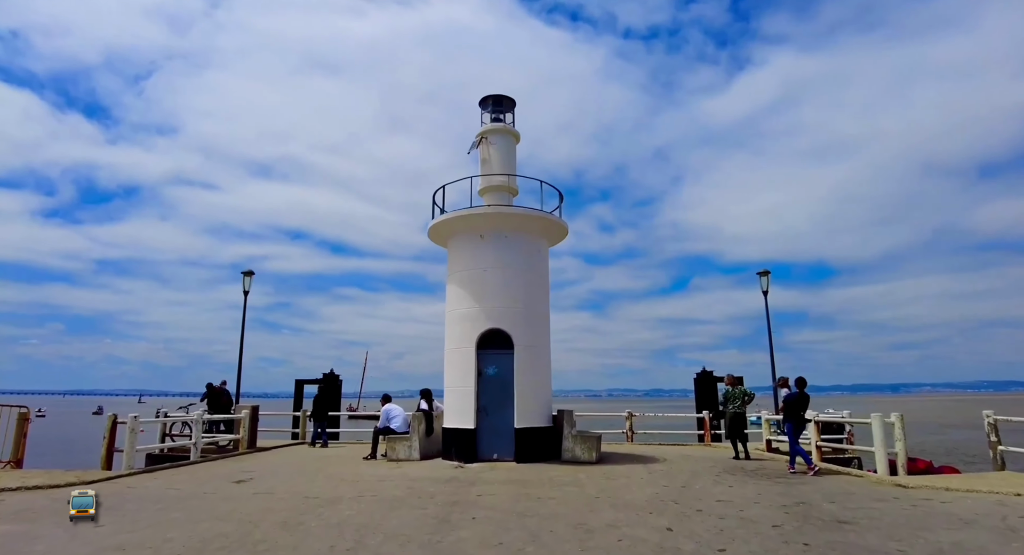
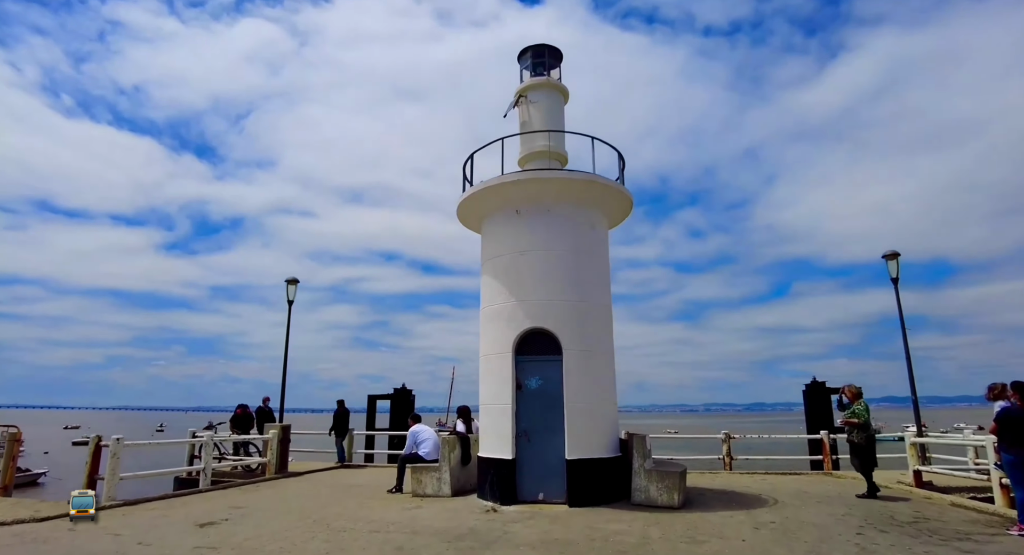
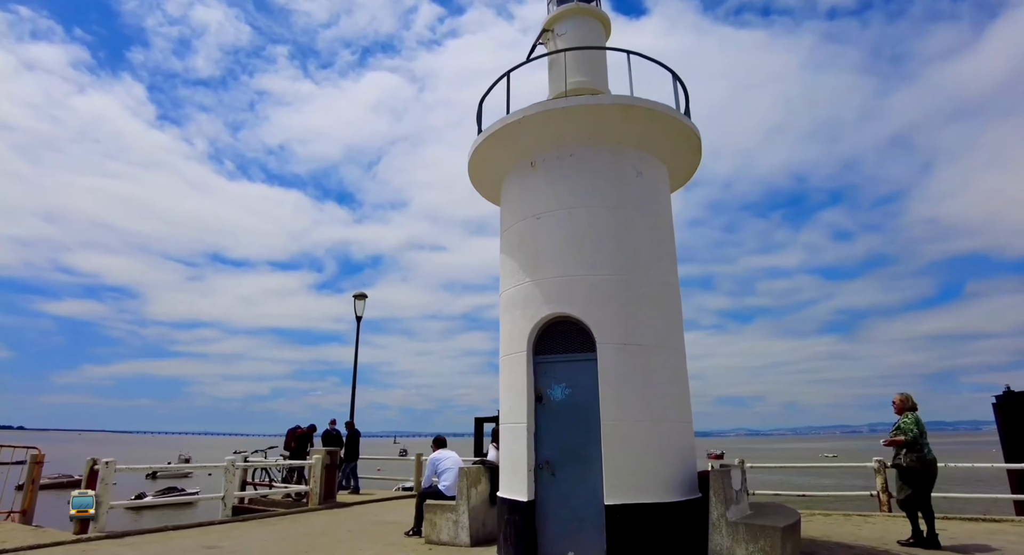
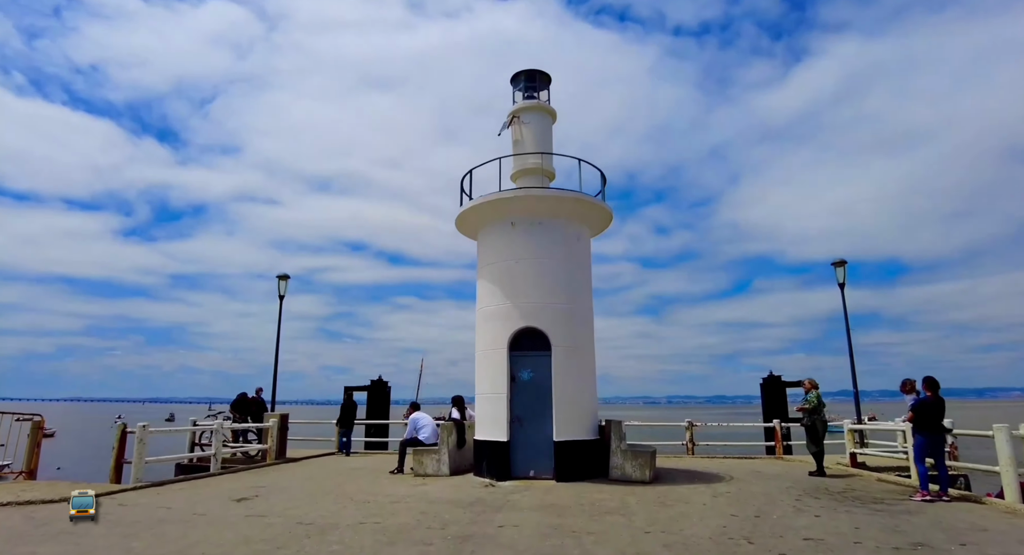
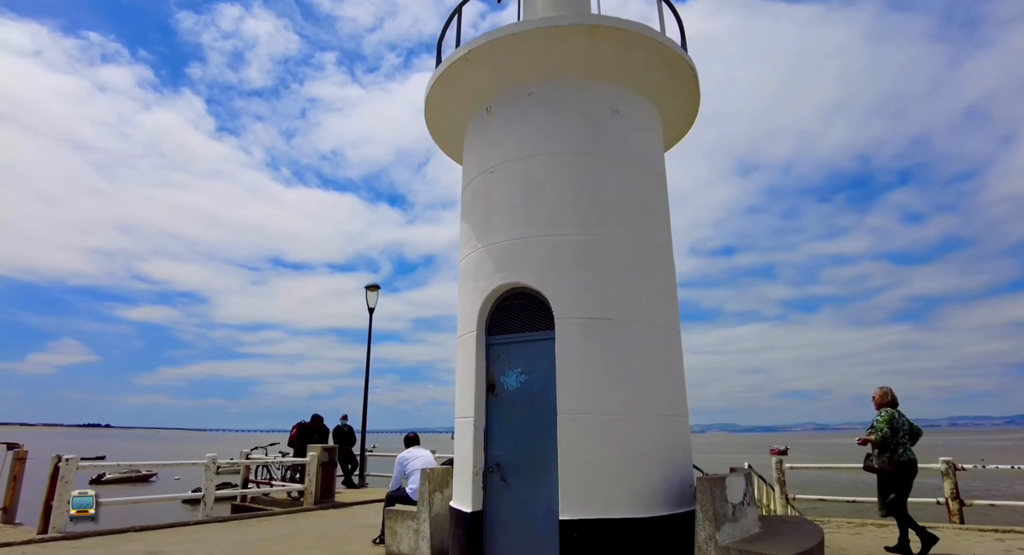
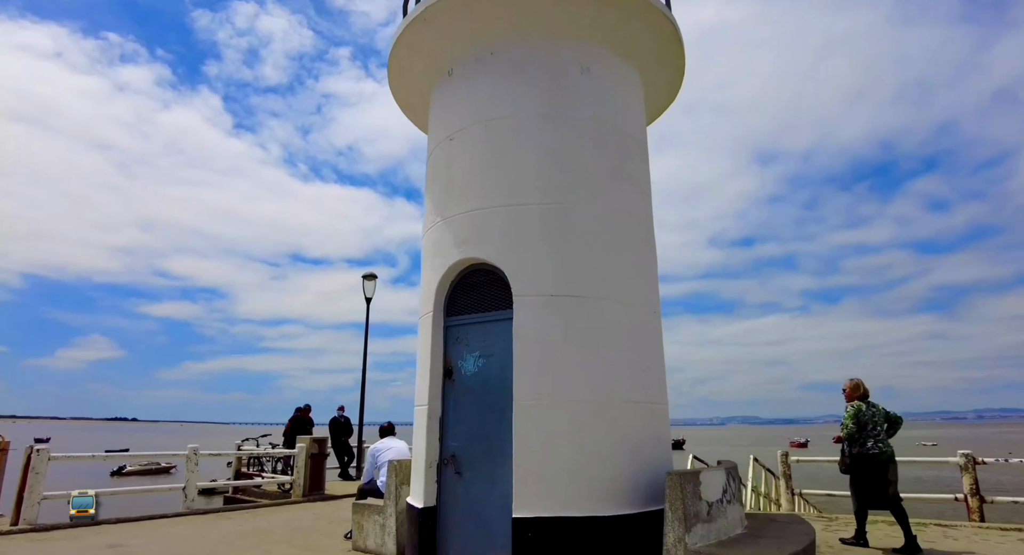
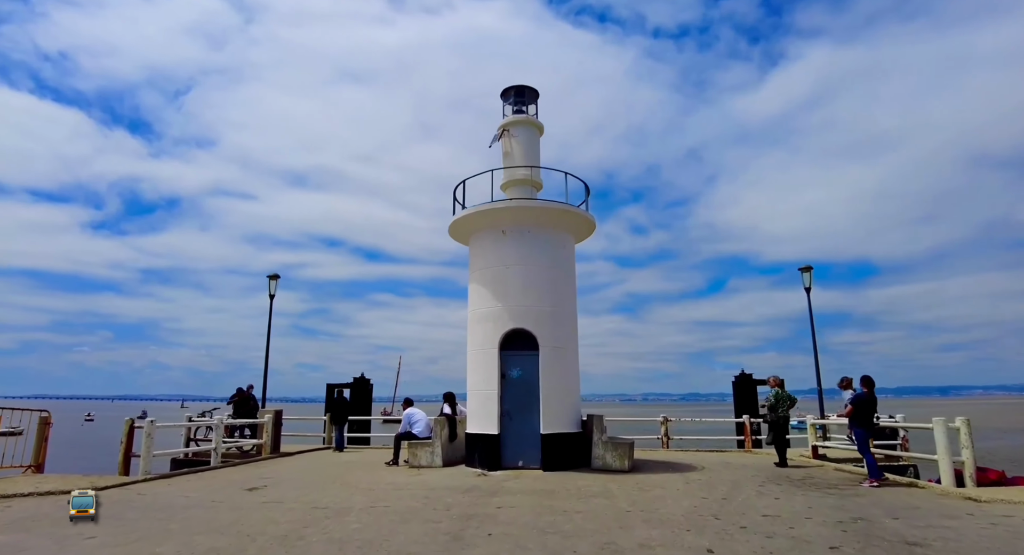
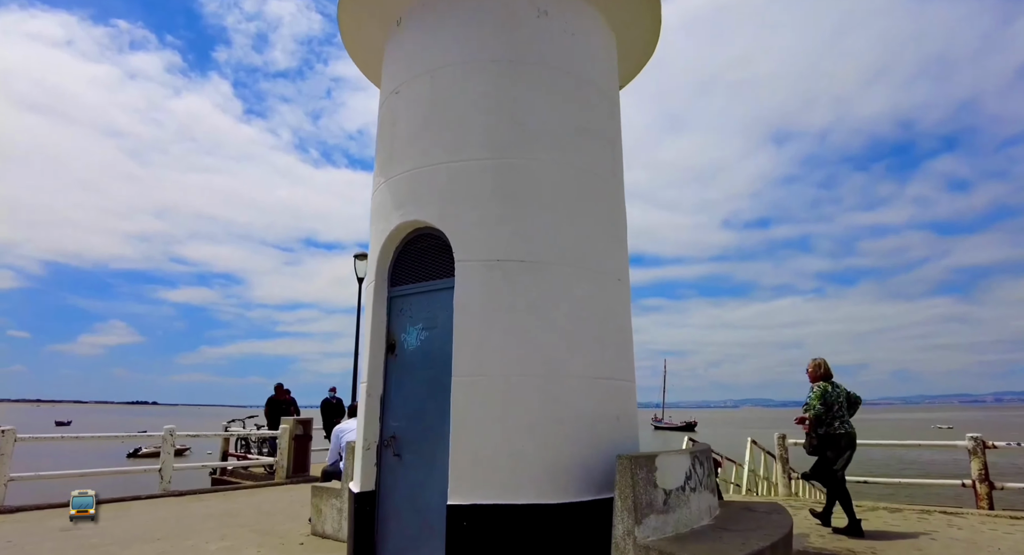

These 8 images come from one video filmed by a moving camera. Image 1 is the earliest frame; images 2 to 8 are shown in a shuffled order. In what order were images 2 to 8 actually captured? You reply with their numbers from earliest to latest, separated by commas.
7, 4, 2, 3, 5, 6, 8
